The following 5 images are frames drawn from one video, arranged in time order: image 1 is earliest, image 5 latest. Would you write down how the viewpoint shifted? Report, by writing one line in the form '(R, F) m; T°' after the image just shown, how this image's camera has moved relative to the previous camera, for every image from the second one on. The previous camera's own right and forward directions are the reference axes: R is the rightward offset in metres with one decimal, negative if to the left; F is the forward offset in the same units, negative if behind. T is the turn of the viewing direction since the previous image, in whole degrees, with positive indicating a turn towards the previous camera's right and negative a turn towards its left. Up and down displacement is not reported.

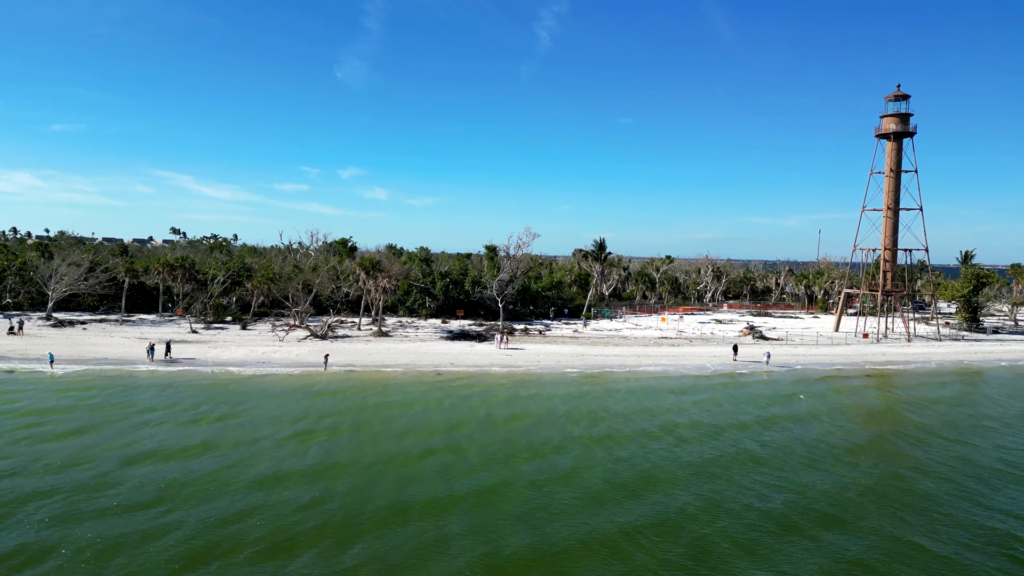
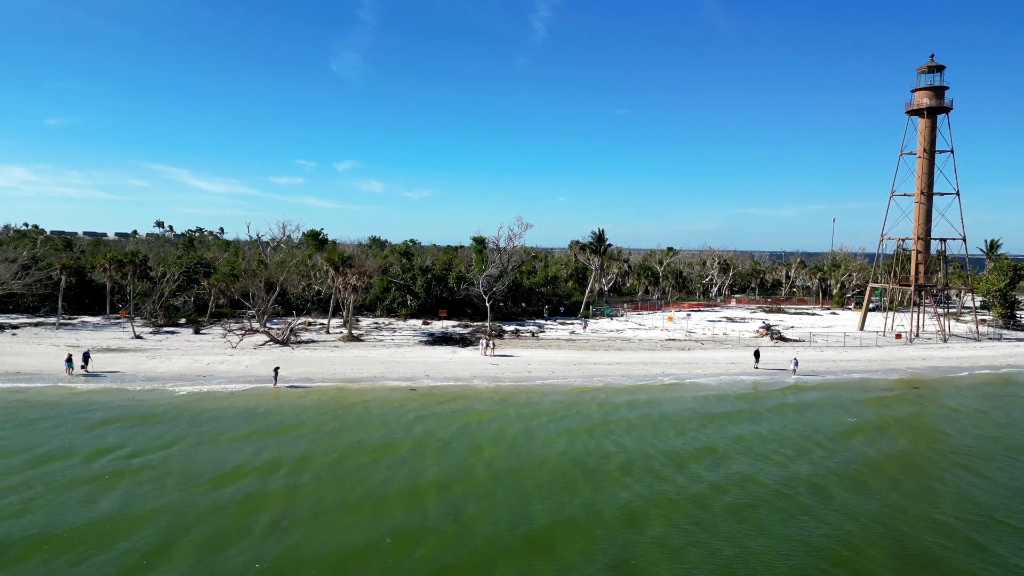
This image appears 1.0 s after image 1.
(+0.4, +5.3) m; 0°
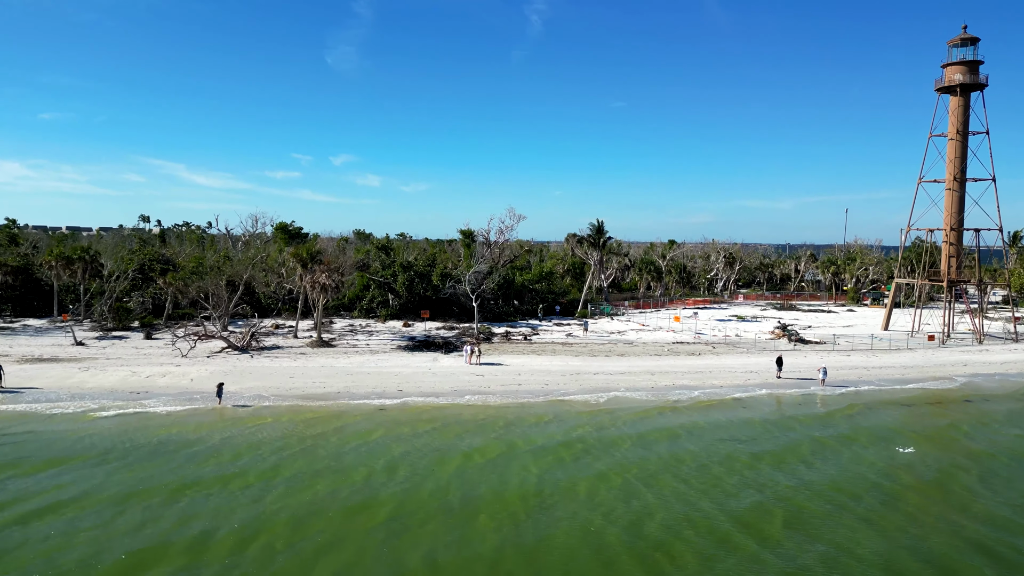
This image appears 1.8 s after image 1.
(+0.3, +4.3) m; 0°
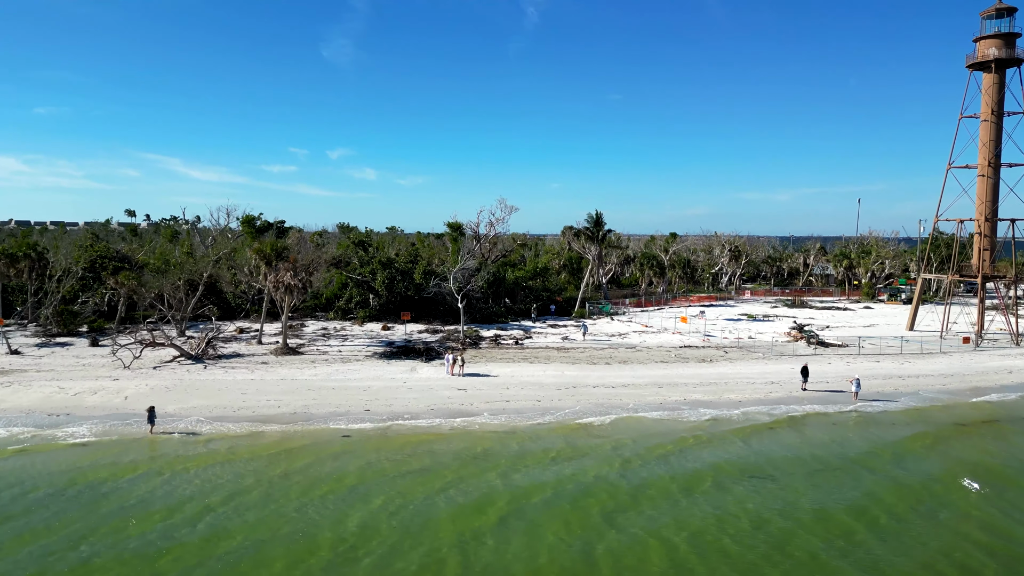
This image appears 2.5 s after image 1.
(+0.3, +3.7) m; 0°
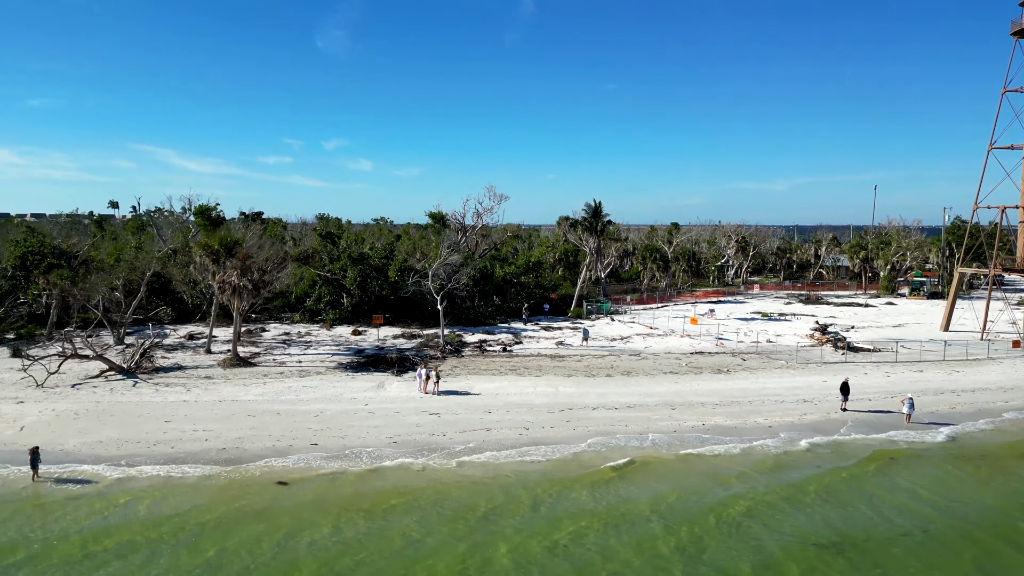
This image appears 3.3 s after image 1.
(+0.3, +4.3) m; 0°
